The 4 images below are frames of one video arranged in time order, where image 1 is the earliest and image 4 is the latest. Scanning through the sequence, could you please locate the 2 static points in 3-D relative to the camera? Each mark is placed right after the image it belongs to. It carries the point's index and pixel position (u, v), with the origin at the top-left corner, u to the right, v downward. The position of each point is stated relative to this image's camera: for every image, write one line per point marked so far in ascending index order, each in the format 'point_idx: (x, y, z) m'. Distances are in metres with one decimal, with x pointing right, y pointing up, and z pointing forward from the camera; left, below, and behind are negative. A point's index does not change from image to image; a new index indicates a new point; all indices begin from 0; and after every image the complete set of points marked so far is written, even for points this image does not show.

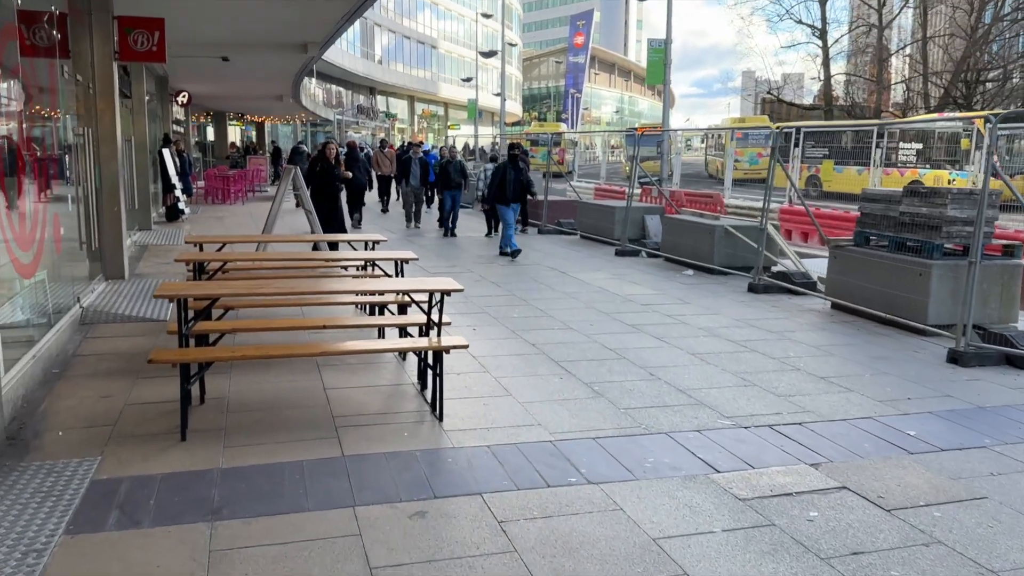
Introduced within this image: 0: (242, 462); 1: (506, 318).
0: (-1.4, -0.9, +4.2) m
1: (-0.1, -0.3, +7.9) m
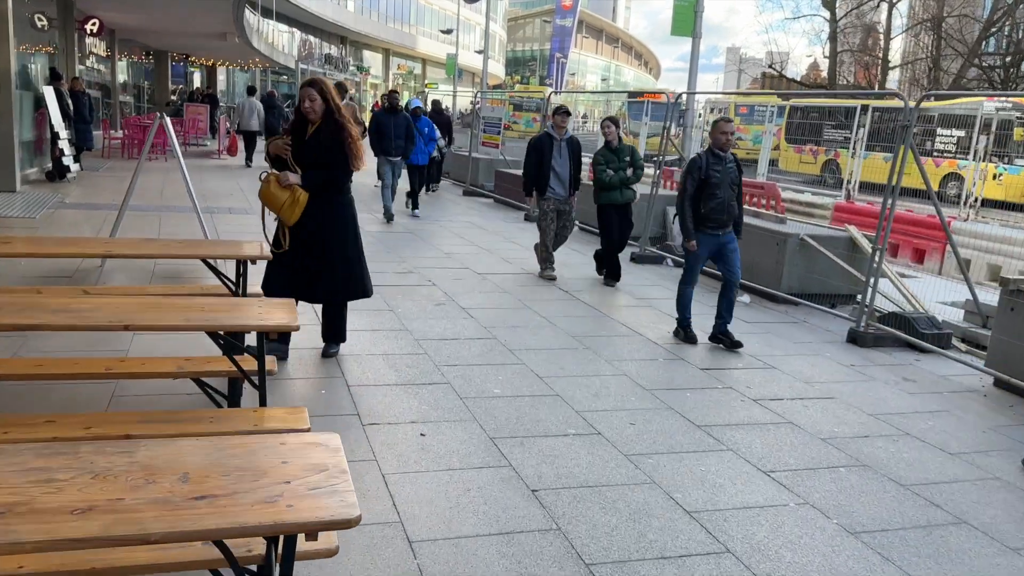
0: (-1.4, -1.3, +0.8) m
1: (-0.2, -0.7, +4.5) m
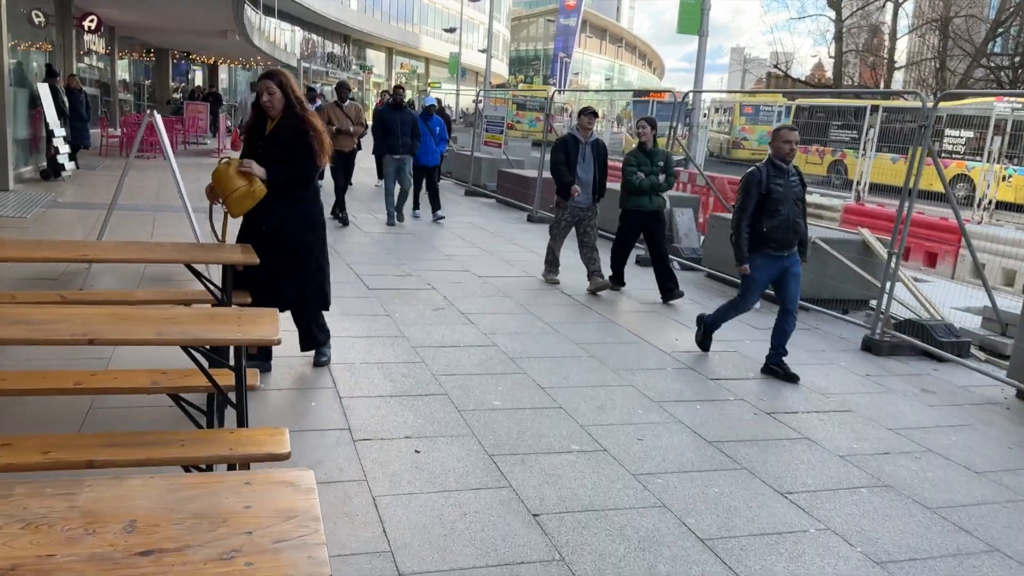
0: (-1.4, -1.4, +0.5) m
1: (-0.2, -0.7, +4.3) m
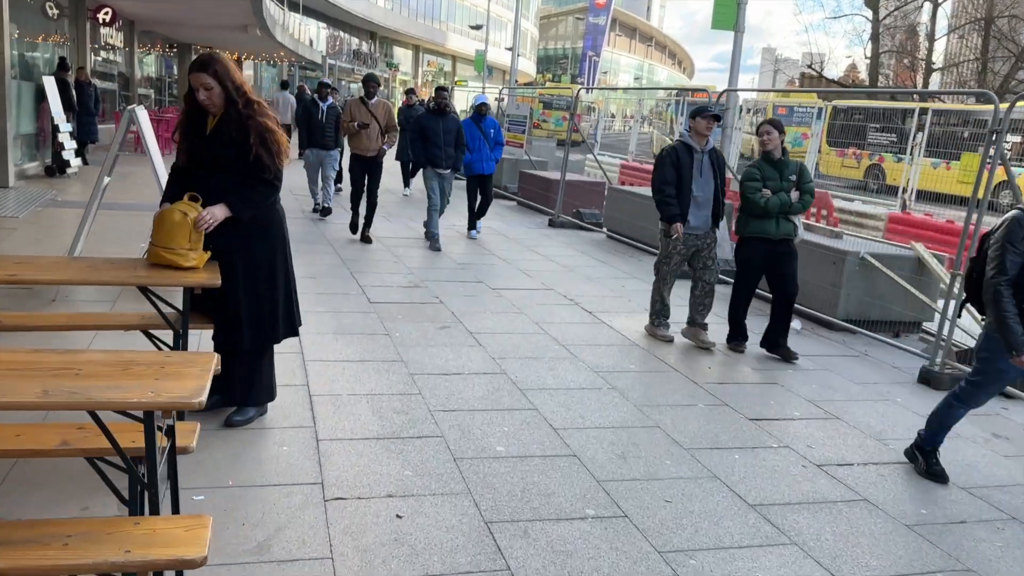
0: (-1.5, -1.5, -0.1) m
1: (-0.1, -0.8, +3.6) m
